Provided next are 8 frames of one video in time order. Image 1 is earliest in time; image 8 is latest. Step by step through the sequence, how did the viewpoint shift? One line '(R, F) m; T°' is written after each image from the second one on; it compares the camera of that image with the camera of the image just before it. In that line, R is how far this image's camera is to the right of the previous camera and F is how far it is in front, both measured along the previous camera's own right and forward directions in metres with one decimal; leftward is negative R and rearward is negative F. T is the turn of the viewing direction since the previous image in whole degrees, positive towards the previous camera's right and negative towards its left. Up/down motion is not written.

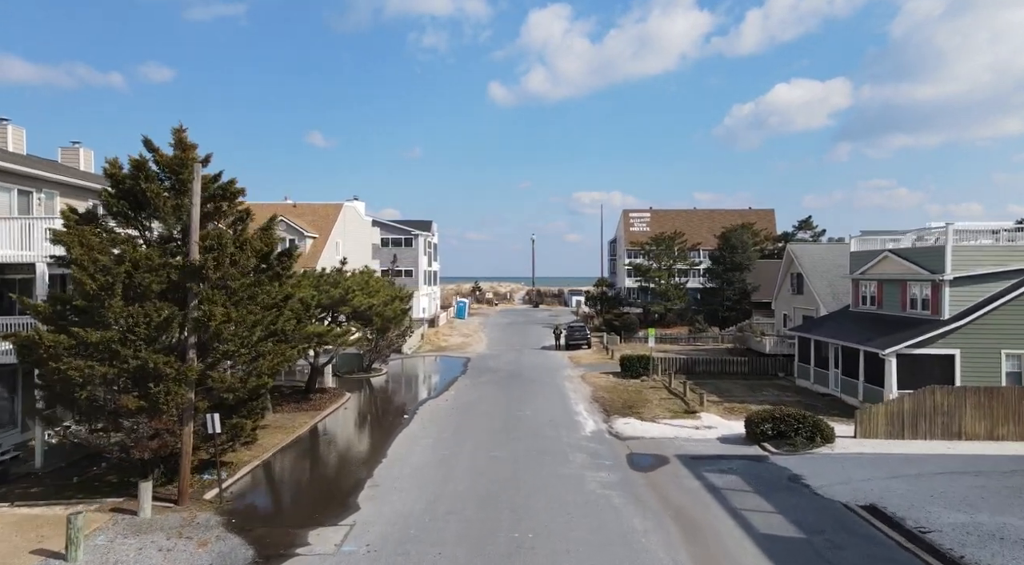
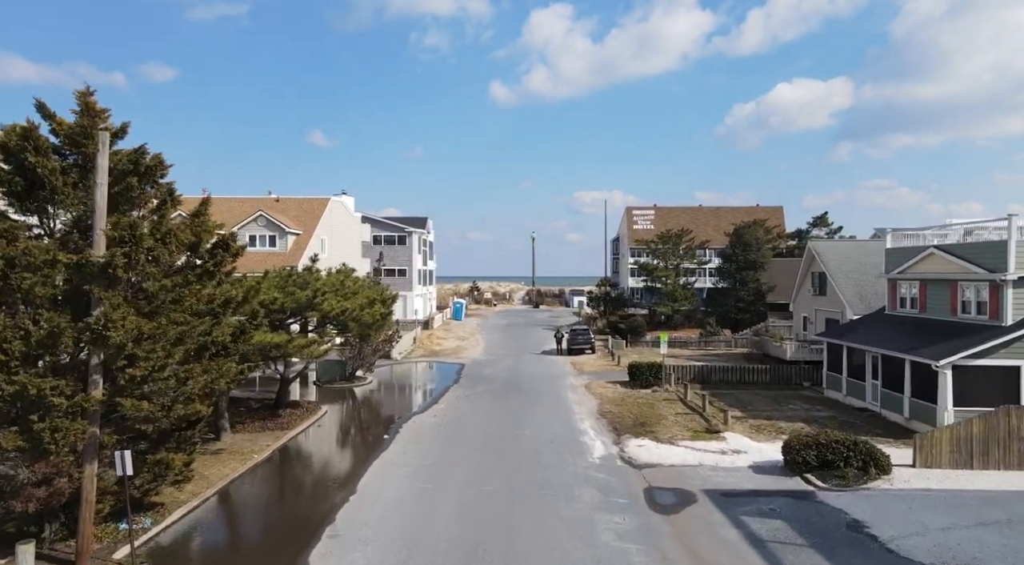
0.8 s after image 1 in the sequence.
(+0.1, +2.8) m; 0°
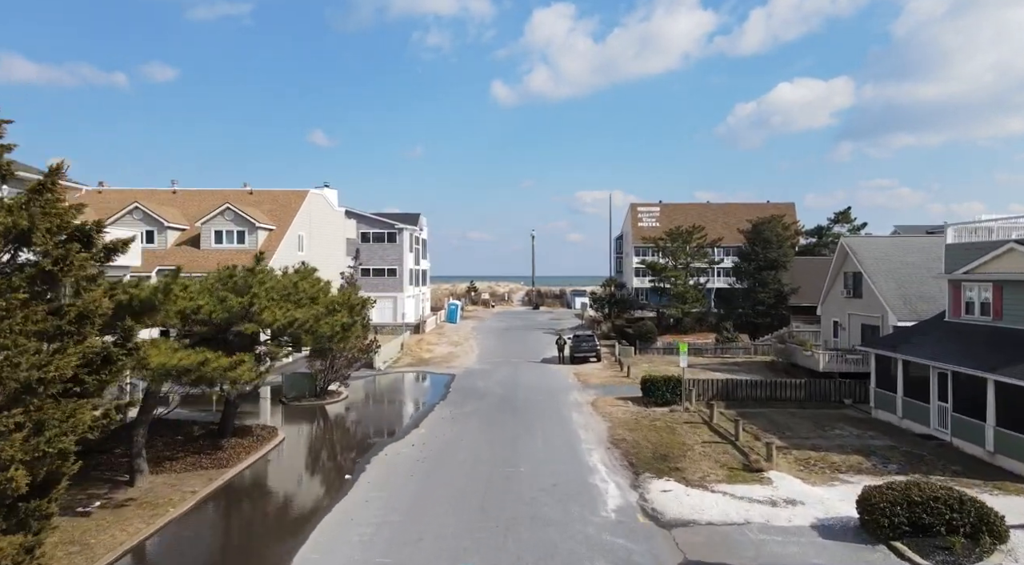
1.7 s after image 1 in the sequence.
(+0.2, +3.6) m; 0°
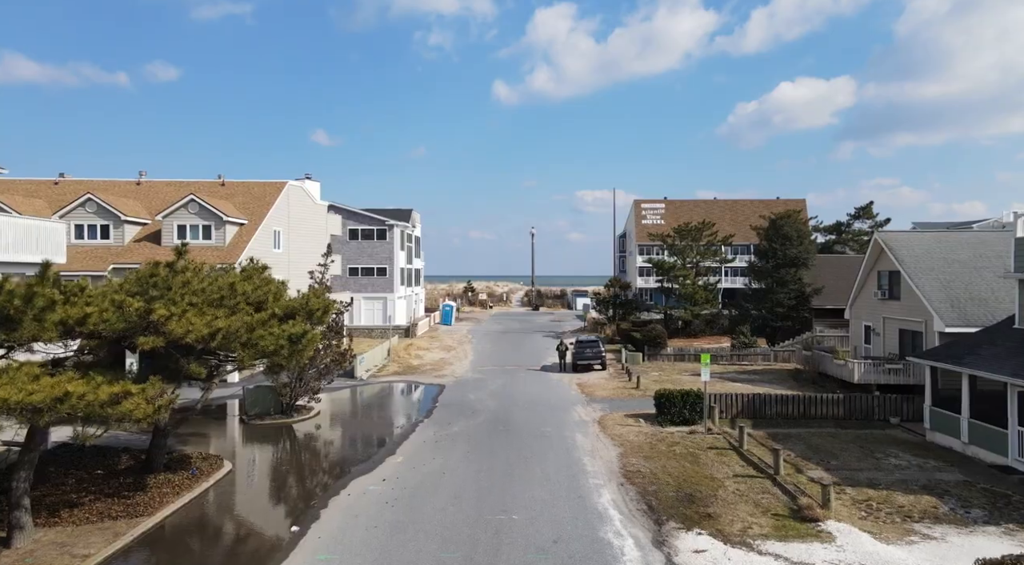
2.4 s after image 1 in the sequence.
(+0.2, +3.1) m; 0°
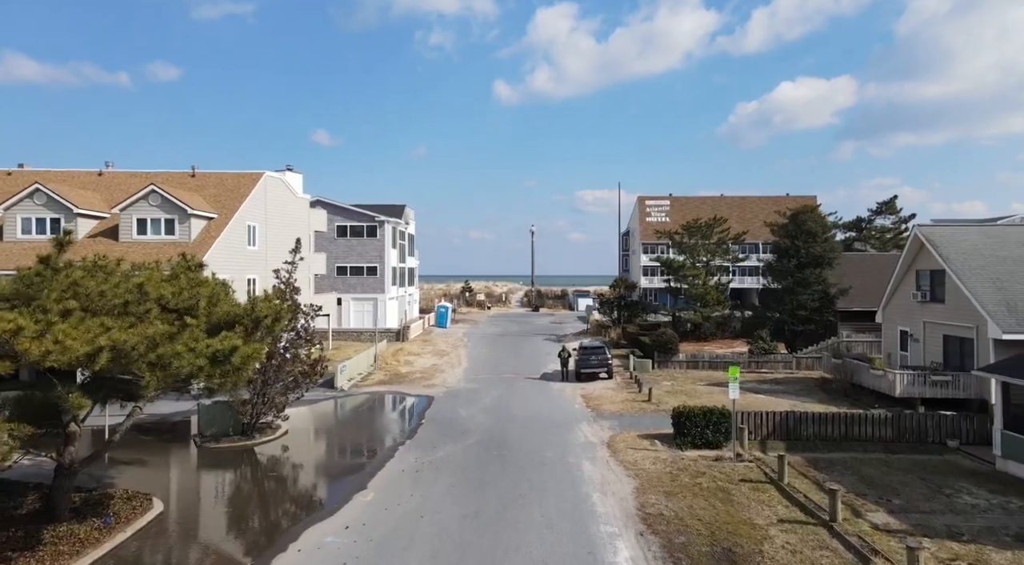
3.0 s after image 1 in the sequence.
(+0.1, +2.8) m; 0°
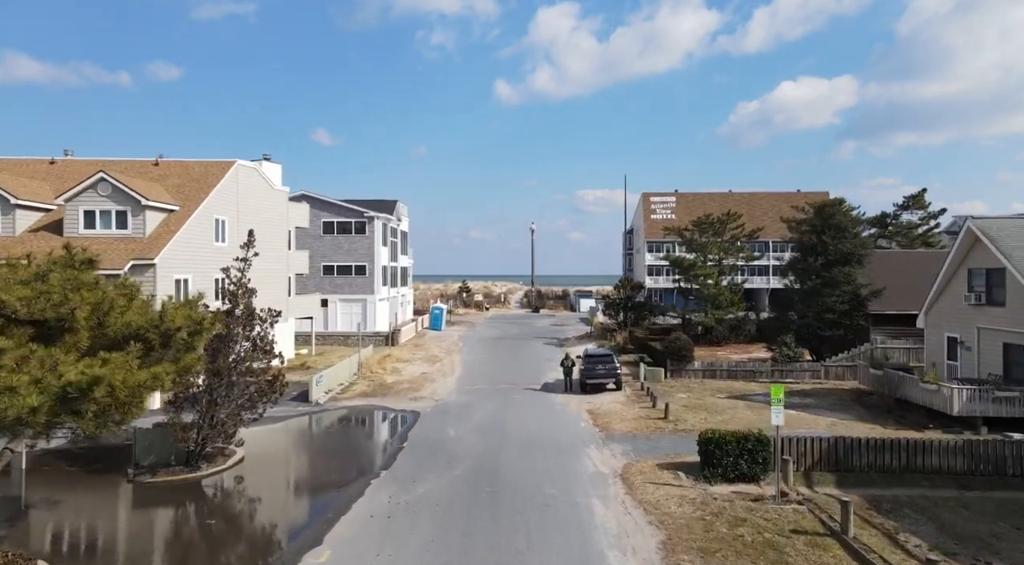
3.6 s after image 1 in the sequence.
(+0.1, +2.9) m; 0°
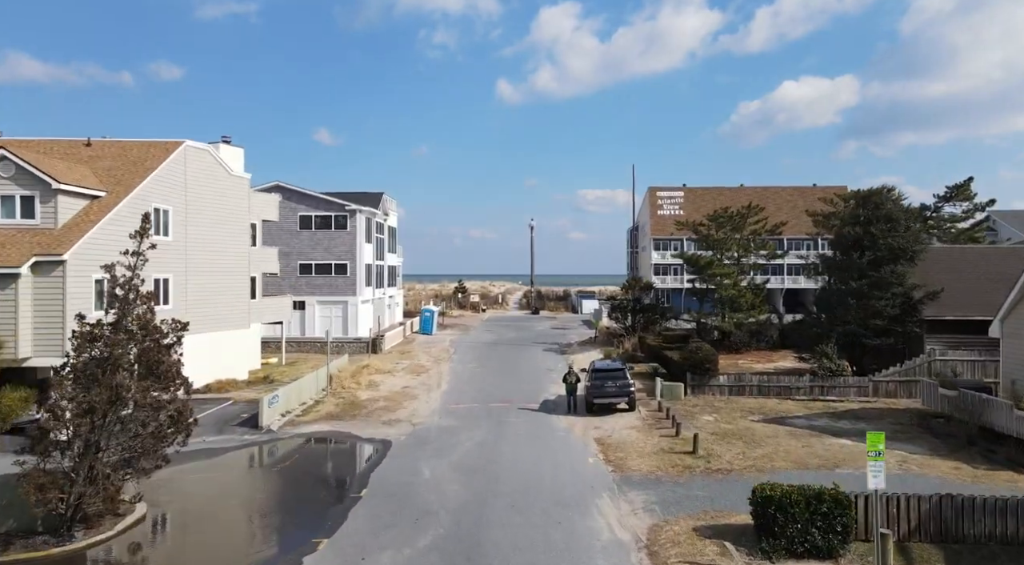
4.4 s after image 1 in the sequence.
(+0.2, +4.0) m; 0°
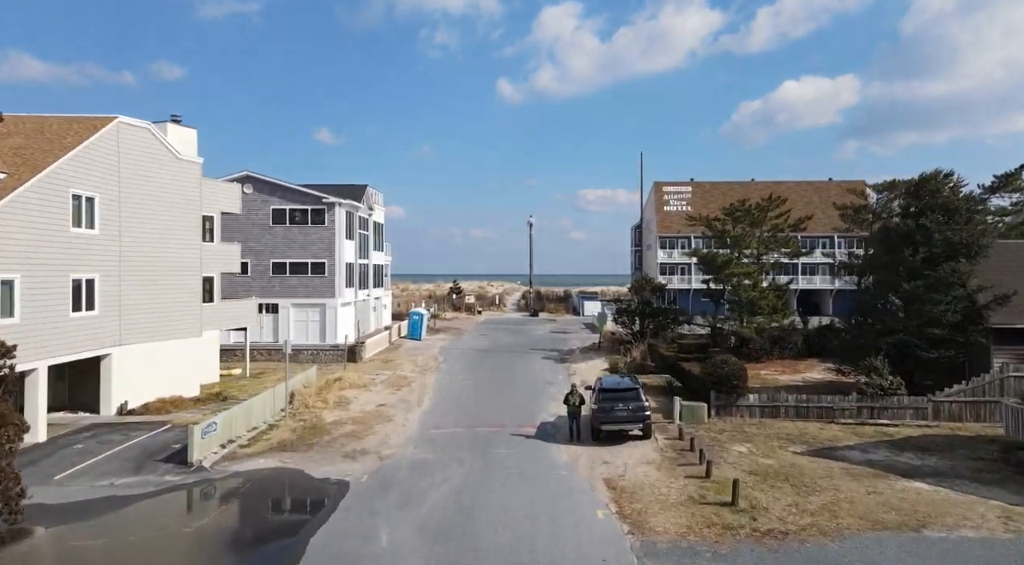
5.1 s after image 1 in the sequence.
(+0.3, +3.6) m; 0°
